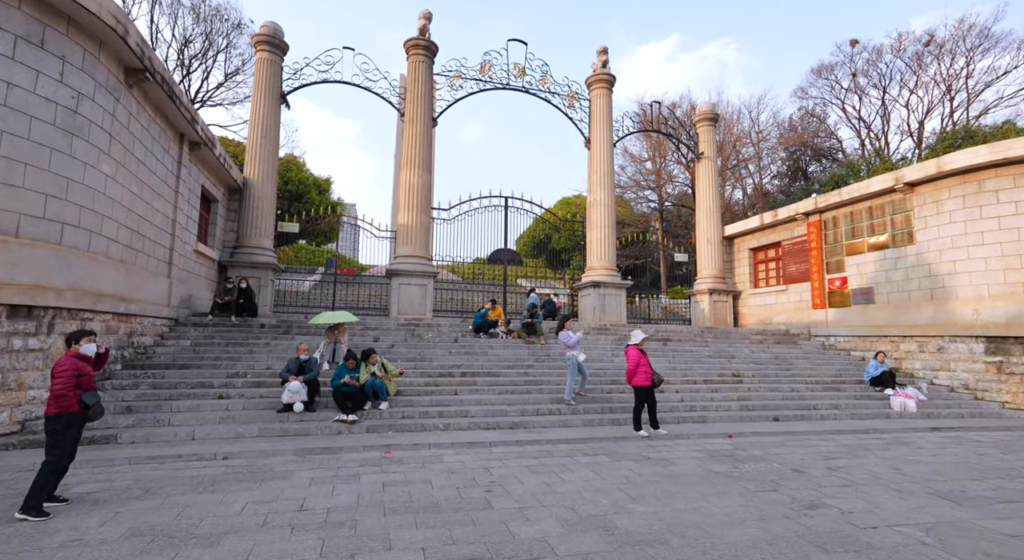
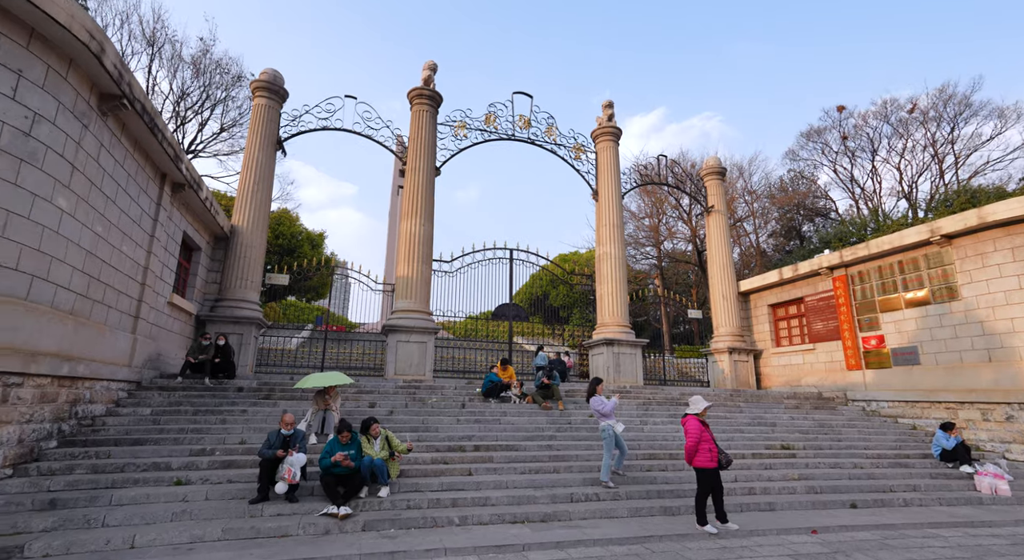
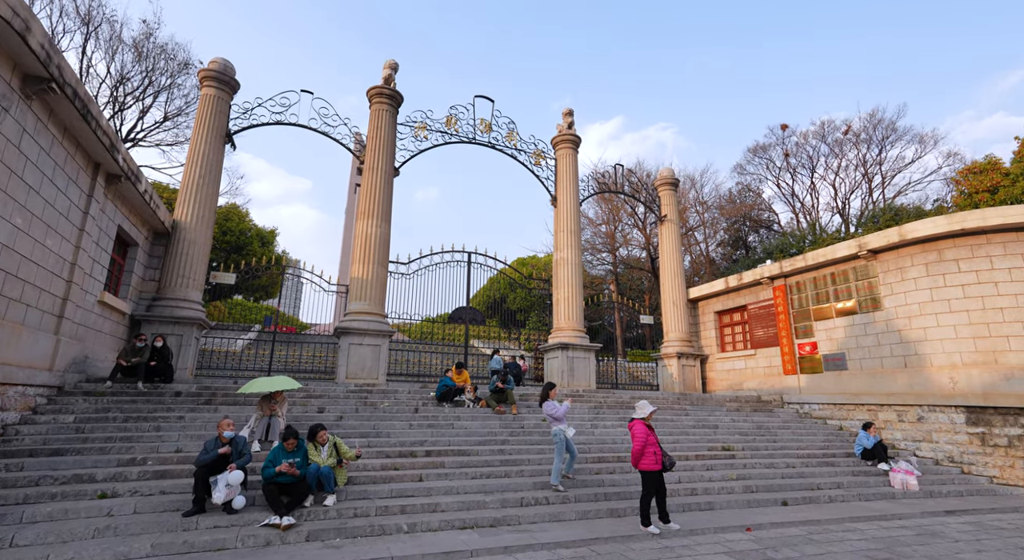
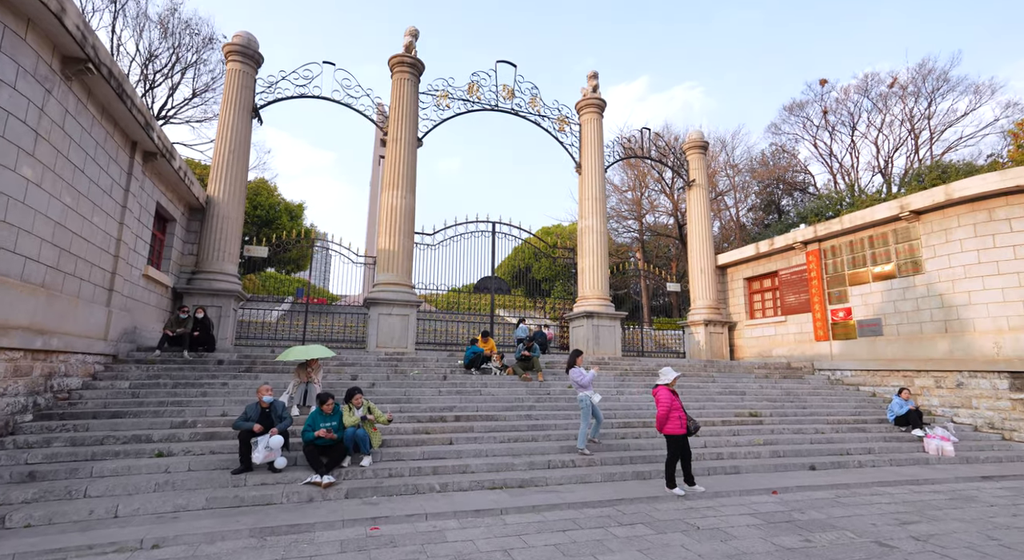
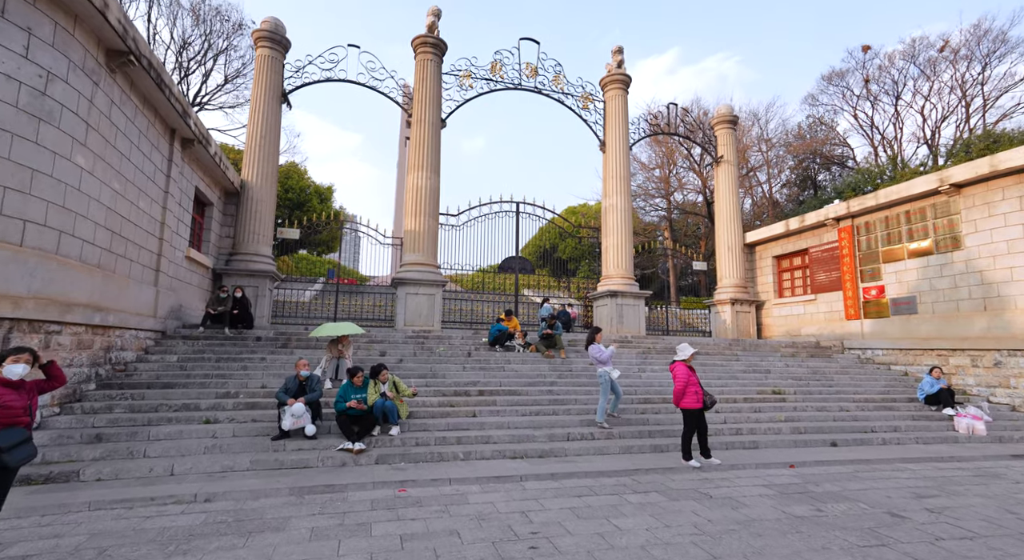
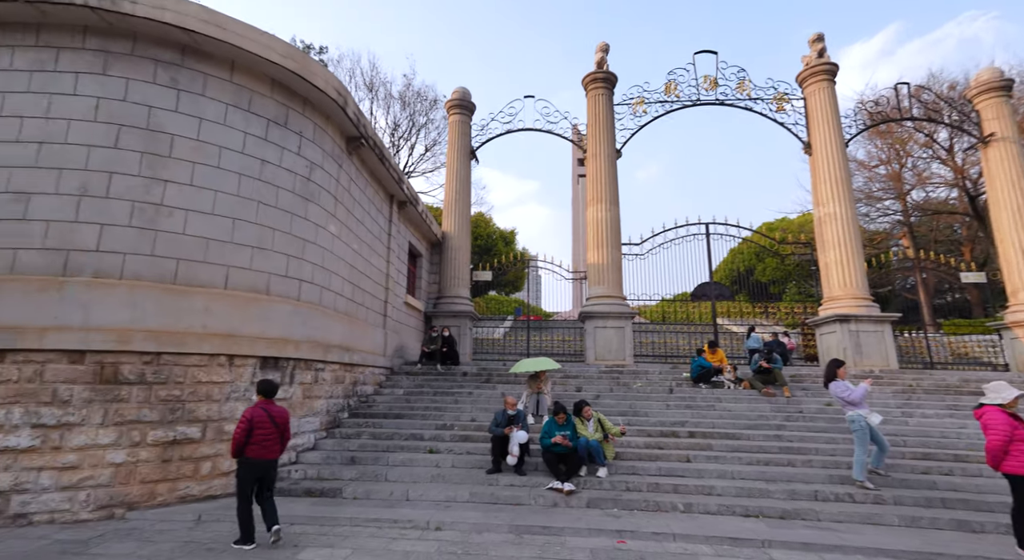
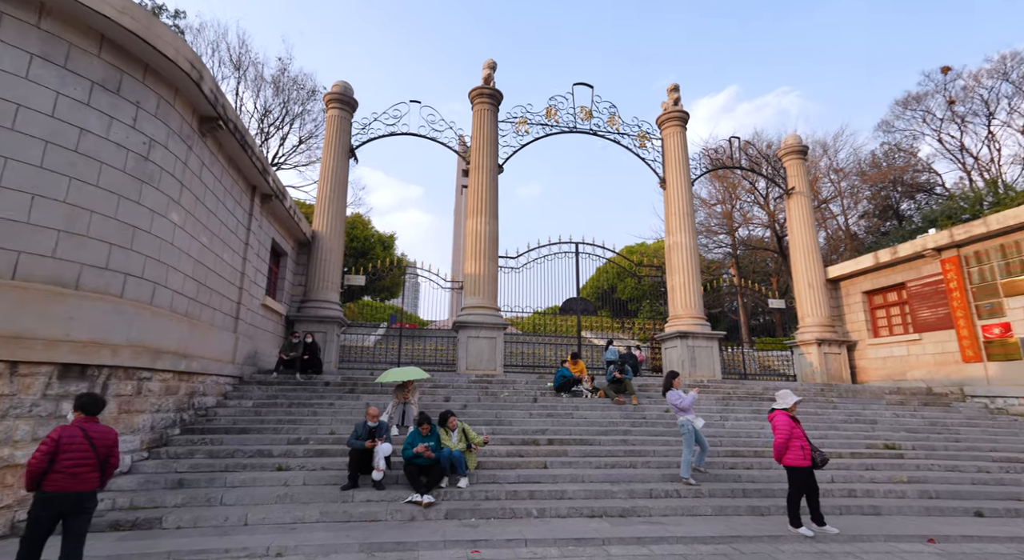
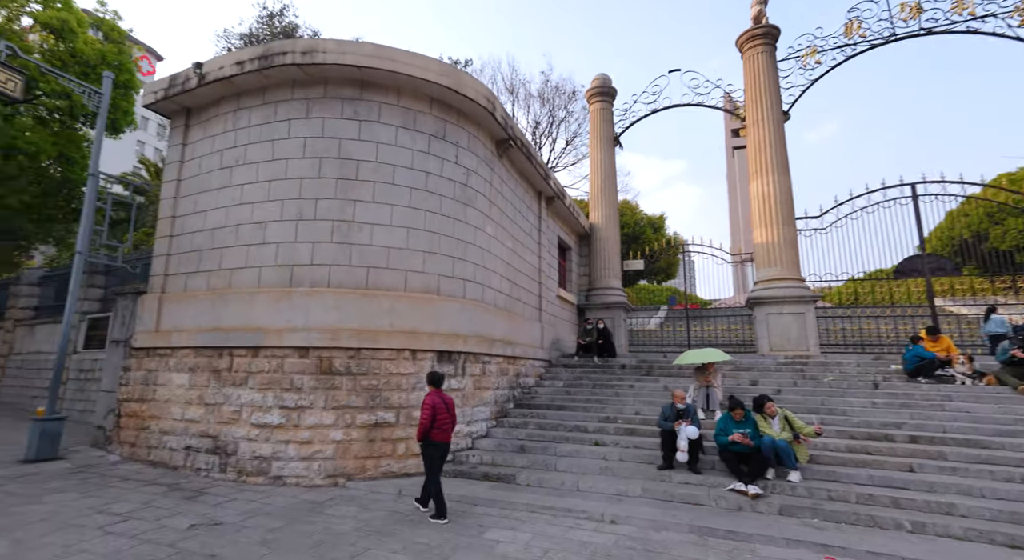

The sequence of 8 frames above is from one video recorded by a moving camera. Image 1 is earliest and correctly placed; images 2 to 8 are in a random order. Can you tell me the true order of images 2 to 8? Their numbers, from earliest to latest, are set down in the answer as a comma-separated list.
5, 4, 3, 2, 7, 6, 8
